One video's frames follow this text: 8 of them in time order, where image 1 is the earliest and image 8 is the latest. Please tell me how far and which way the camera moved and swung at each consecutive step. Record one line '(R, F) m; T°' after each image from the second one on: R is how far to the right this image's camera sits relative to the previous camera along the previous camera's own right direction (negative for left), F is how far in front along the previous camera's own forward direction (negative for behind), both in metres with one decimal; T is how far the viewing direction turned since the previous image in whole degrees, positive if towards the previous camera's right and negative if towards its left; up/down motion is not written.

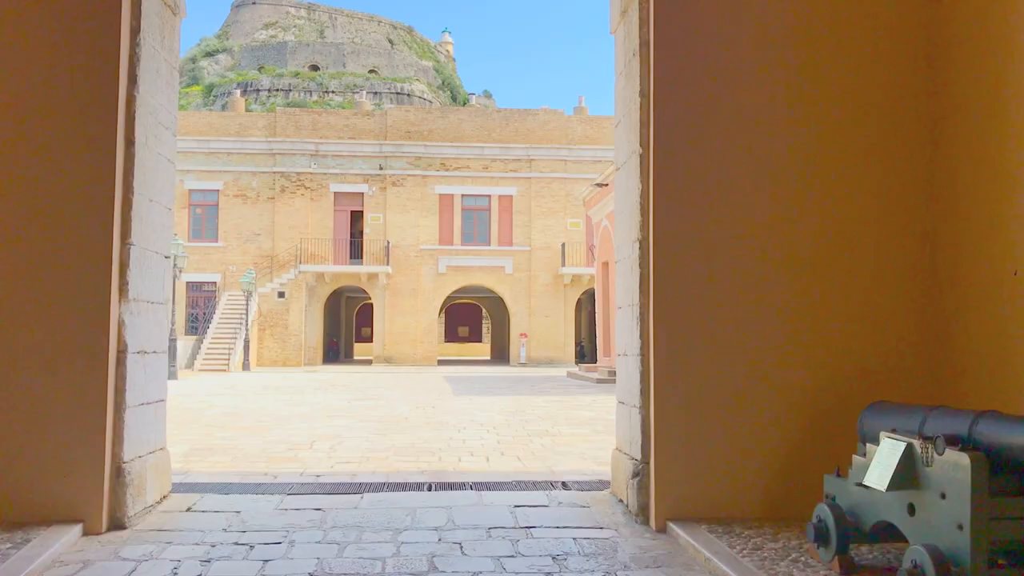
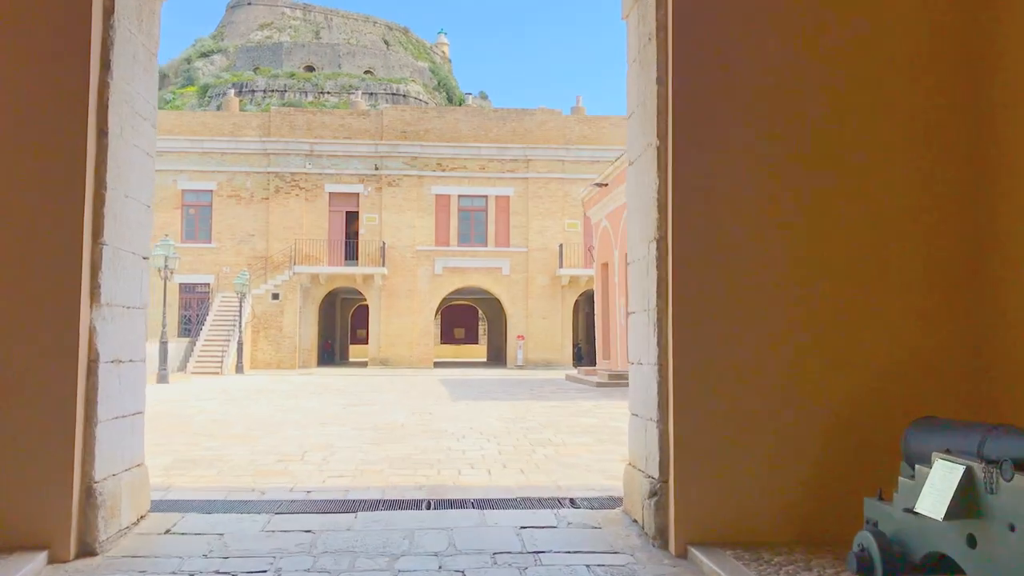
(-0.1, +0.4) m; 0°
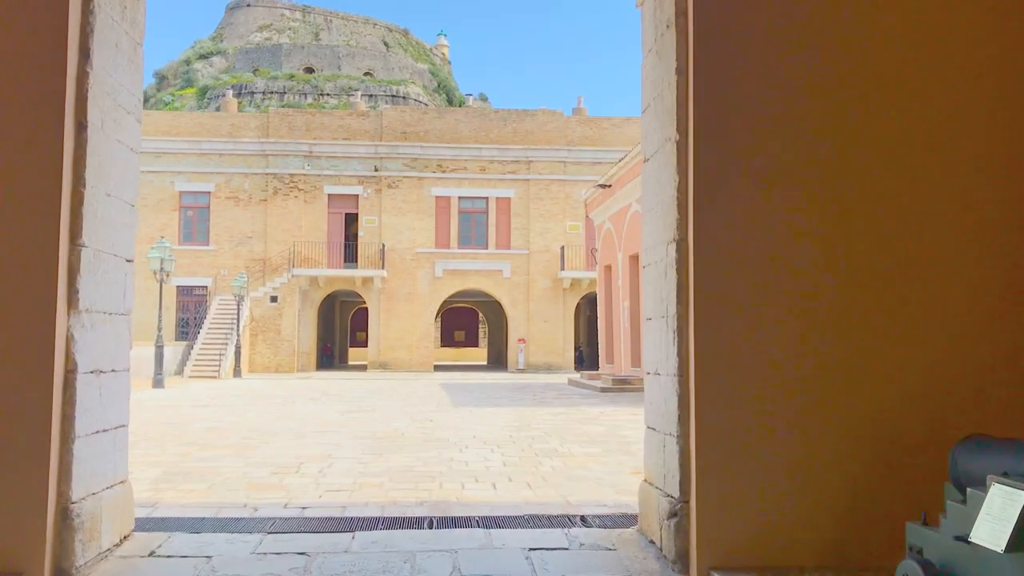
(0.0, +0.3) m; 0°
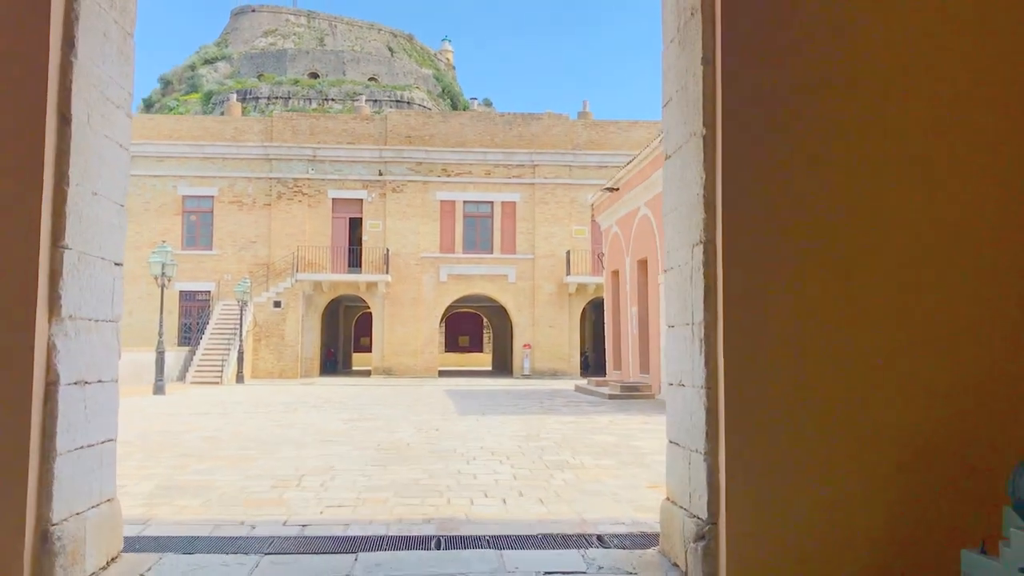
(0.0, +0.3) m; 0°
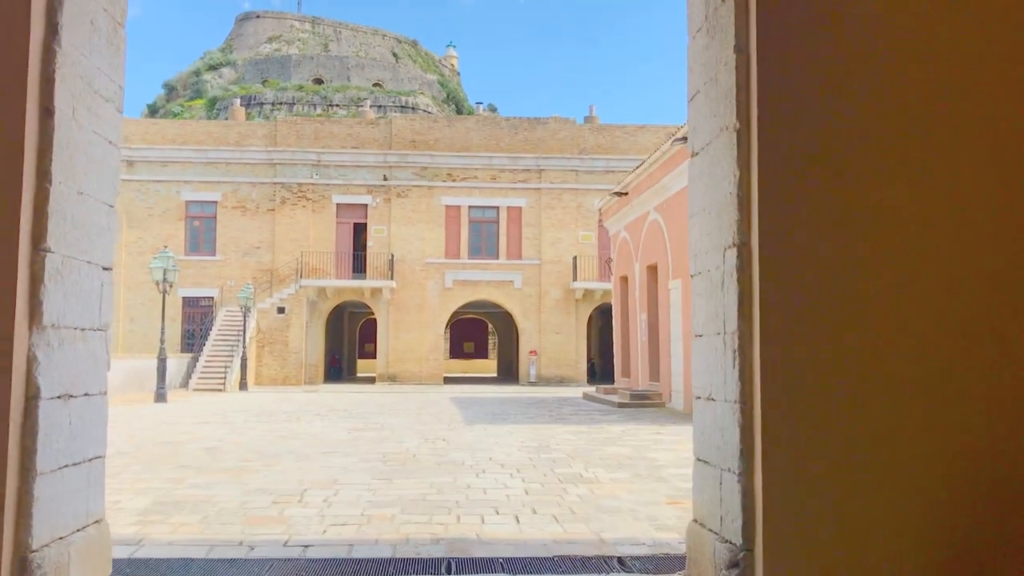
(-0.1, +0.3) m; 0°
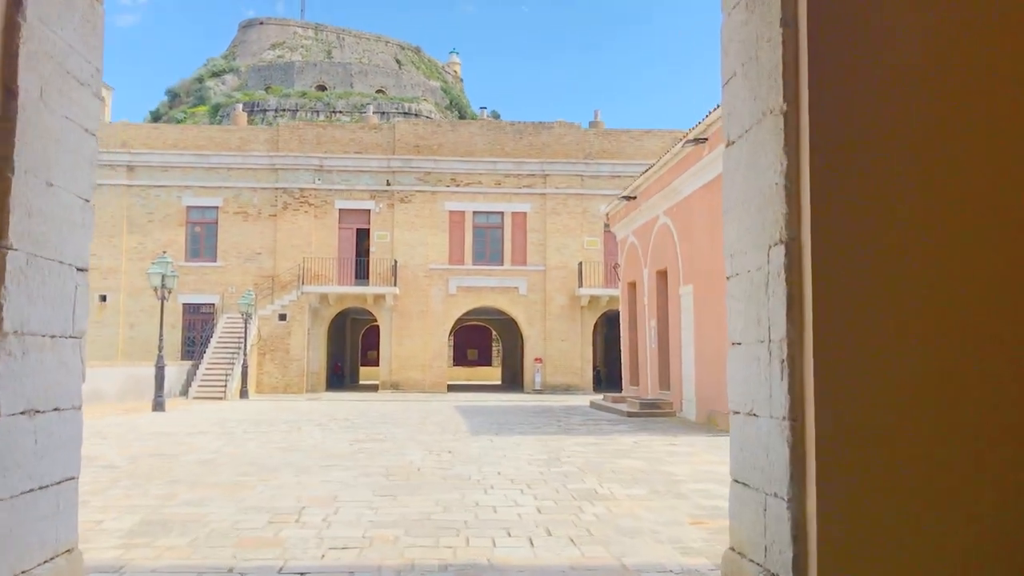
(-0.1, +0.4) m; 0°
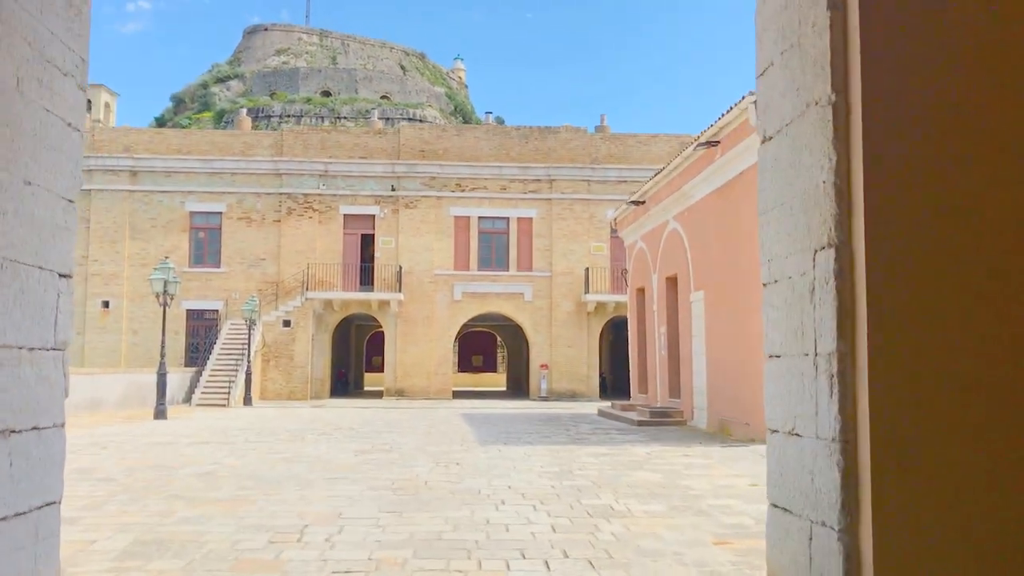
(-0.1, +0.3) m; 0°
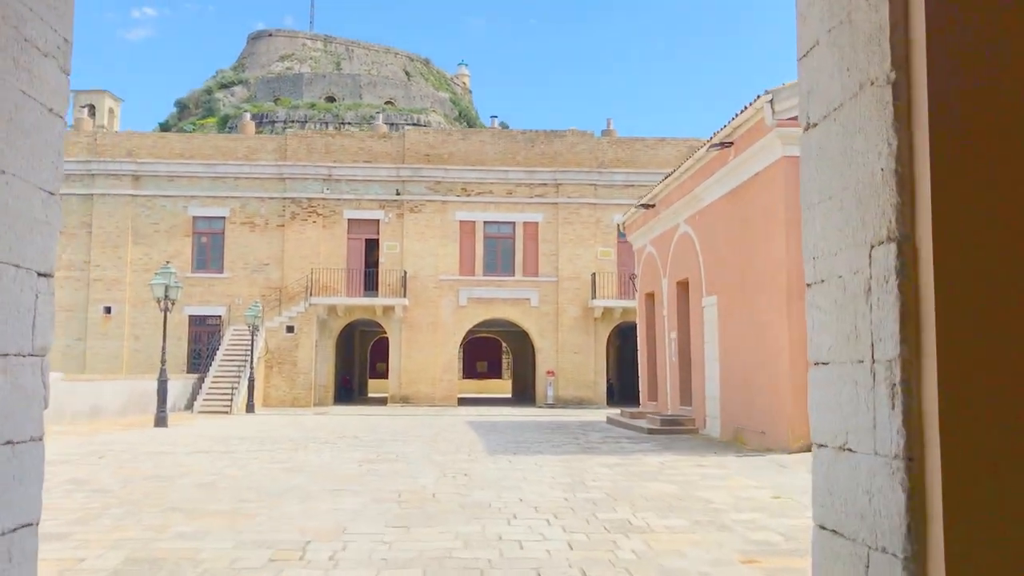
(-0.1, +0.3) m; 0°
